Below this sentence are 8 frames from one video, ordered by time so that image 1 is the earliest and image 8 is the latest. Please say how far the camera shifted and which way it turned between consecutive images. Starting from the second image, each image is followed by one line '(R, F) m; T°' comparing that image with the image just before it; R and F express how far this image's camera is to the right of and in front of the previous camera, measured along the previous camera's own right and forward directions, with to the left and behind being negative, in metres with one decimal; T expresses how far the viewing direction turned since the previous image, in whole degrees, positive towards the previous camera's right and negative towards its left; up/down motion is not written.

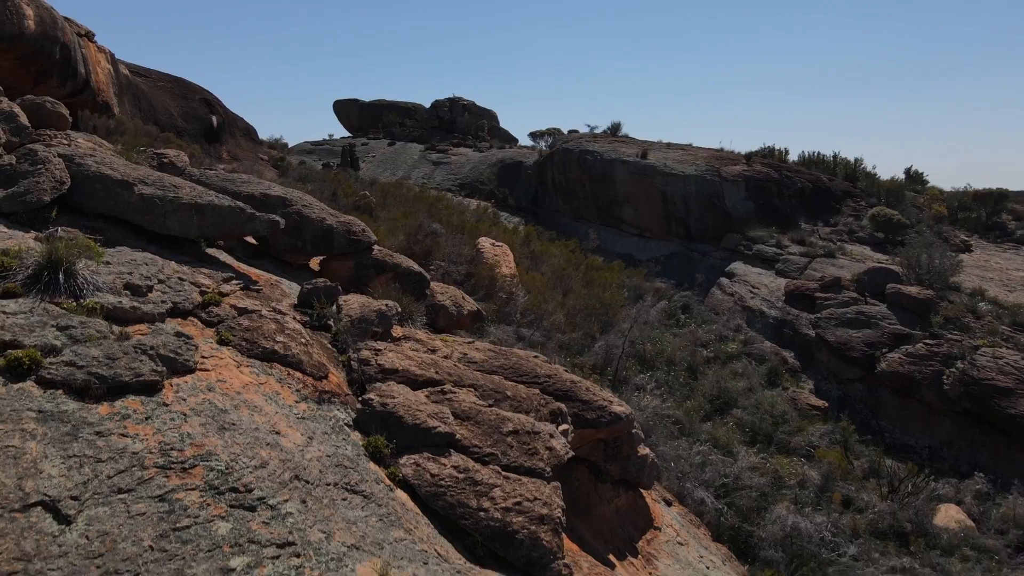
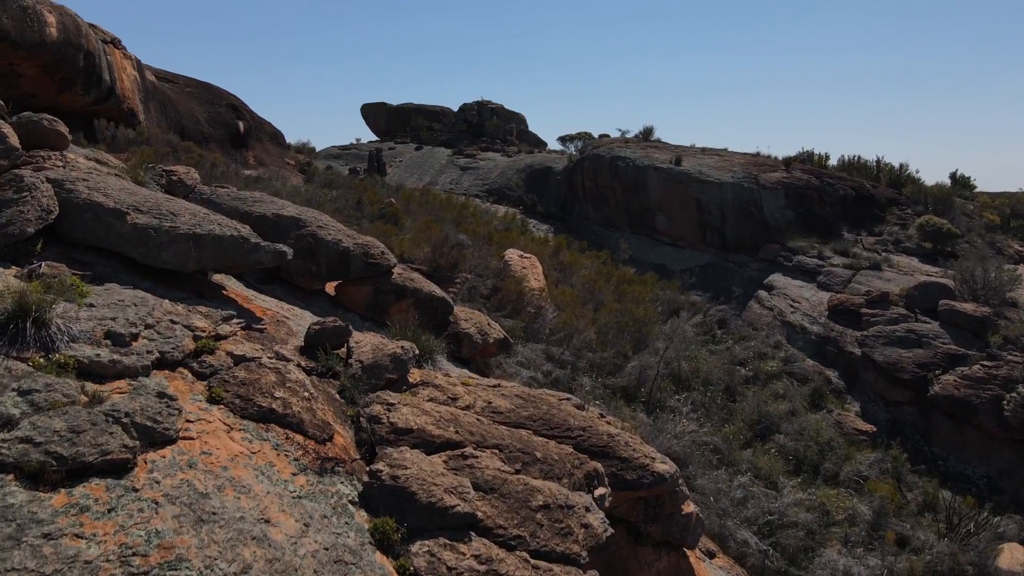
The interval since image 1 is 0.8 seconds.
(0.0, +0.5) m; -2°
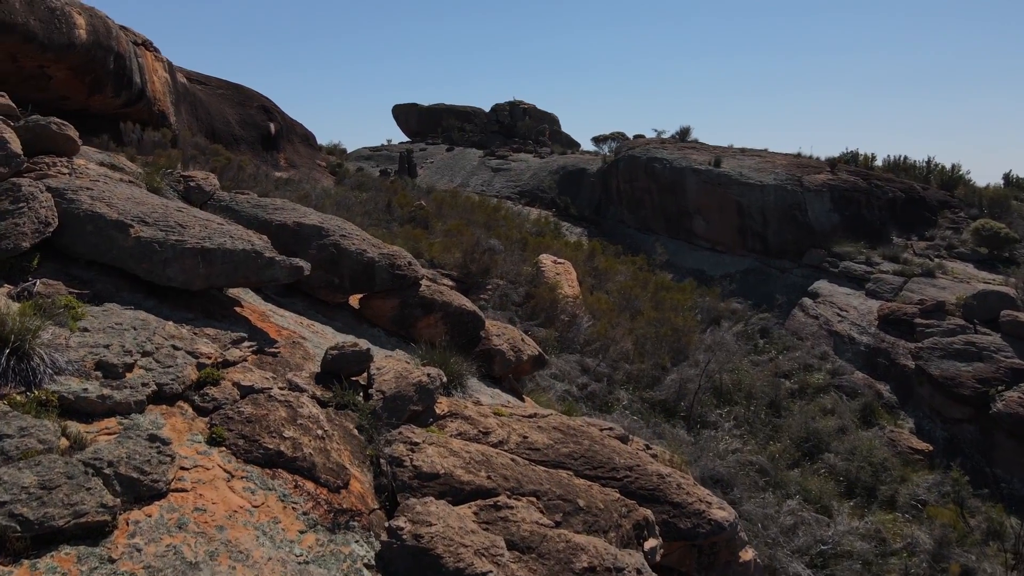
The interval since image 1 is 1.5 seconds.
(0.0, +0.5) m; -2°
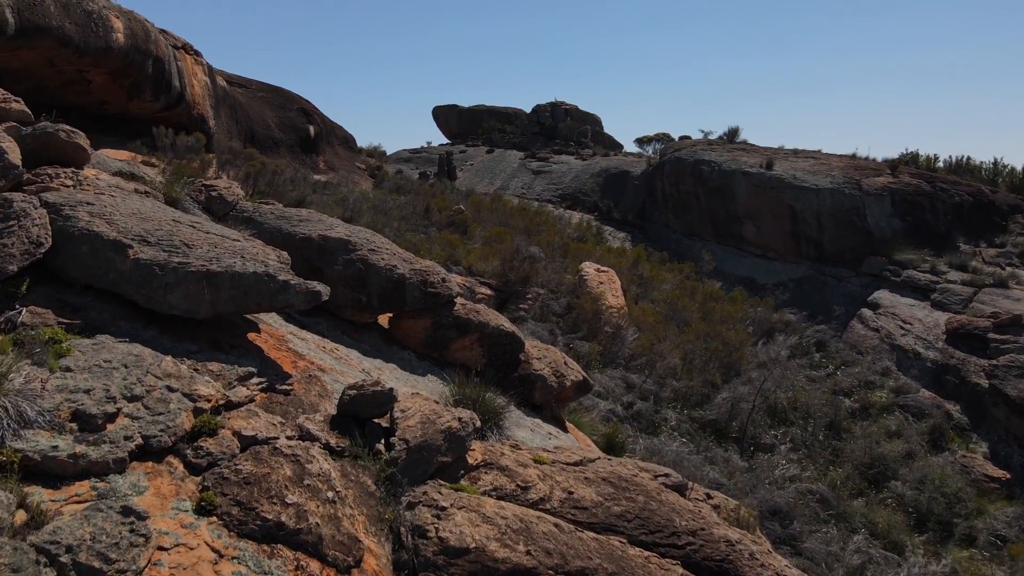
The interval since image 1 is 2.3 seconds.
(0.0, +0.5) m; -3°
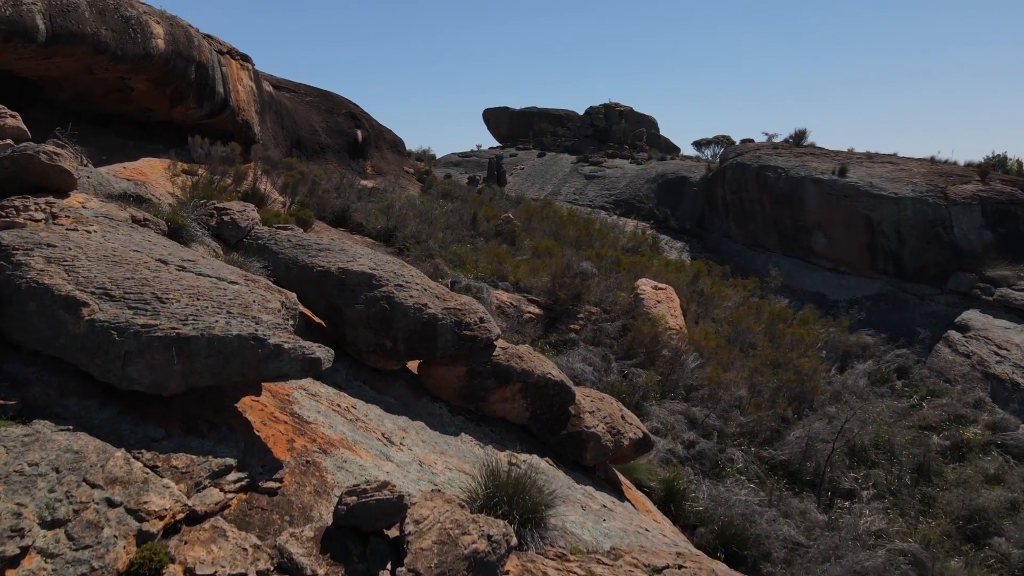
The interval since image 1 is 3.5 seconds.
(0.0, +0.8) m; -4°
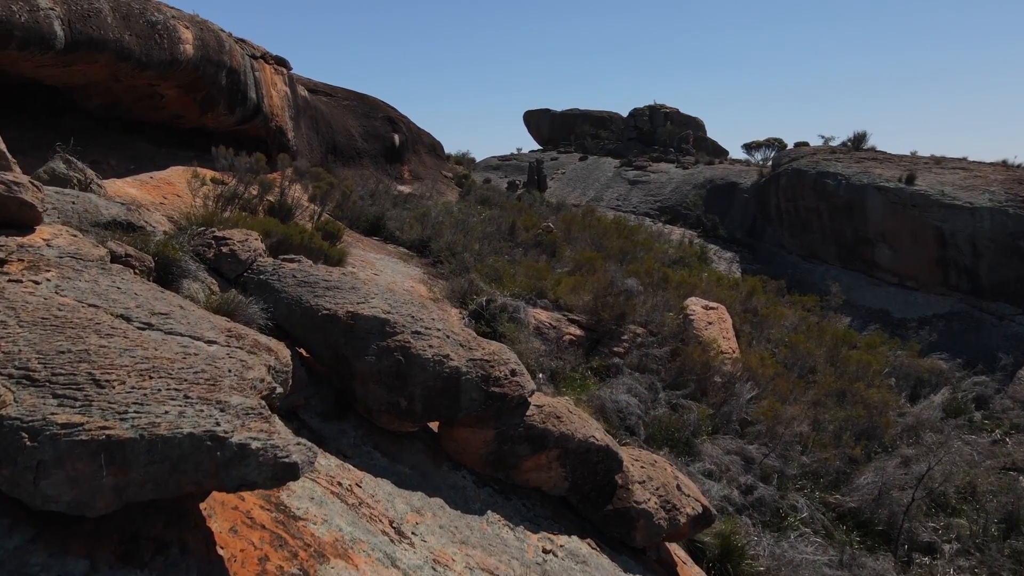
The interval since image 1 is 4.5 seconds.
(0.0, +0.7) m; -3°
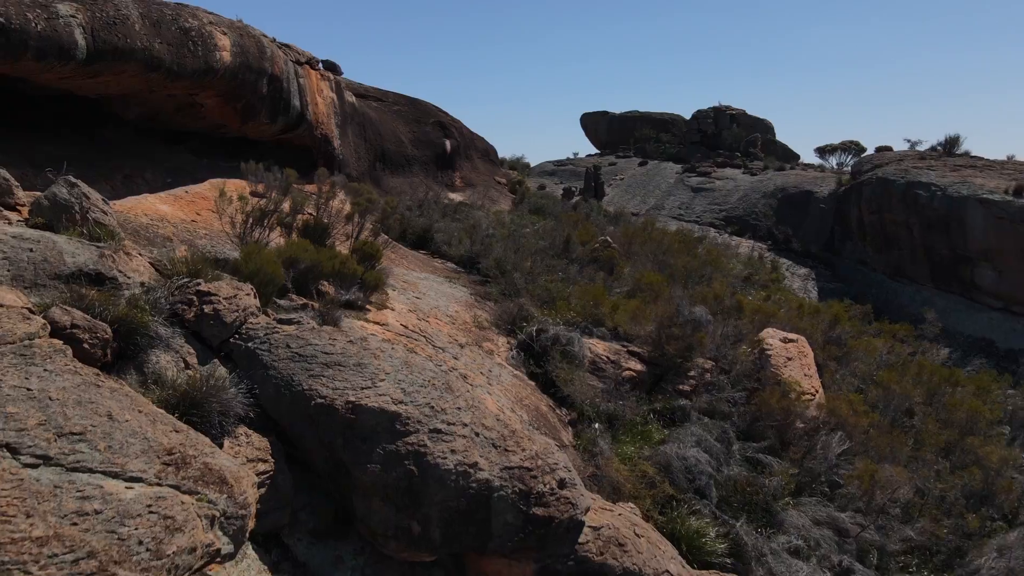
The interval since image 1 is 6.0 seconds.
(0.0, +1.0) m; -4°
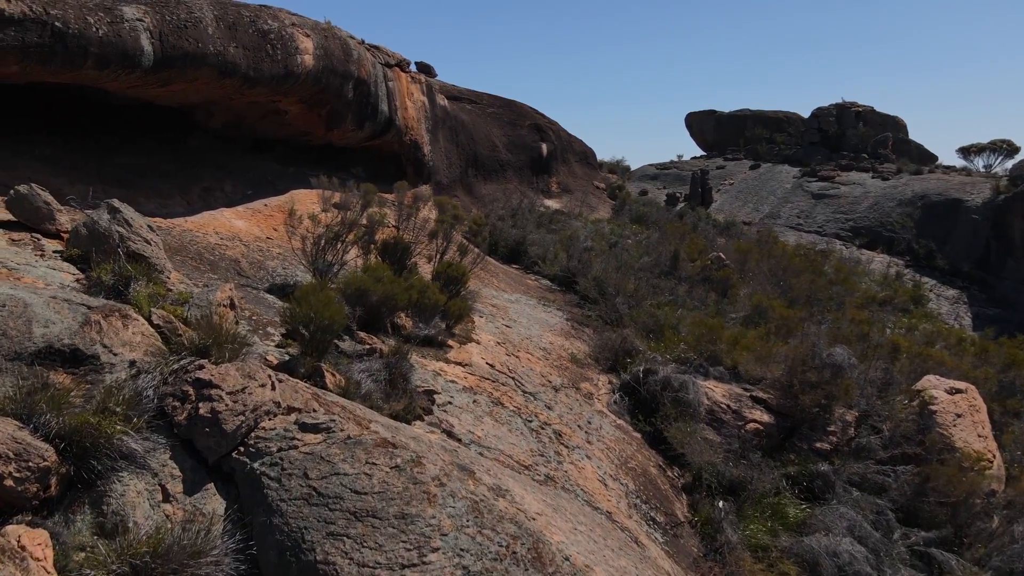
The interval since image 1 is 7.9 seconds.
(-0.1, +1.2) m; -7°
